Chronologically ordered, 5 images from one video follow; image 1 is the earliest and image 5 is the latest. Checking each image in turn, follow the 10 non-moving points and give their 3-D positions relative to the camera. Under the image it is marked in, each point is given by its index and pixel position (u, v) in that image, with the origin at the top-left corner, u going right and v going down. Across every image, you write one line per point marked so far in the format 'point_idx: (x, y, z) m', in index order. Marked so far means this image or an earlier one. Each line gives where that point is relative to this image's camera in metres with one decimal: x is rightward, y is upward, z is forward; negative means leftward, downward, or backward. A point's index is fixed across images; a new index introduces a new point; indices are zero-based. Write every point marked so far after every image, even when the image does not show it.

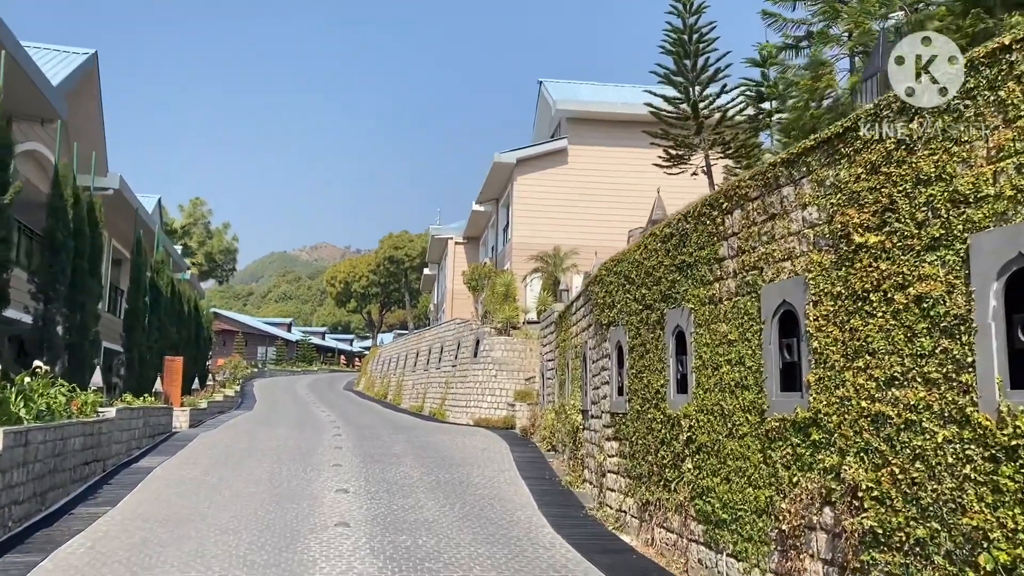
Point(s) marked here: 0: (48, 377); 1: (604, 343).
0: (-6.8, -1.3, +12.8) m
1: (+1.4, -0.8, +13.0) m
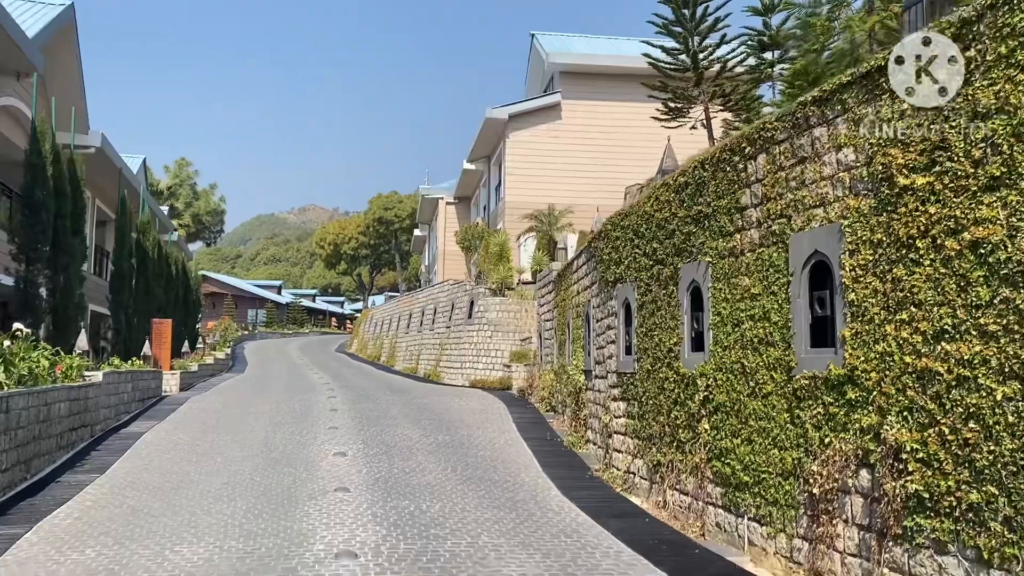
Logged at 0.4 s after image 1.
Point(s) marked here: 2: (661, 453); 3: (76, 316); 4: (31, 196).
0: (-6.7, -0.7, +12.2) m
1: (+1.4, -0.2, +12.5) m
2: (+1.7, -1.9, +10.1) m
3: (-9.6, -0.6, +19.2) m
4: (-9.4, +1.8, +17.1) m
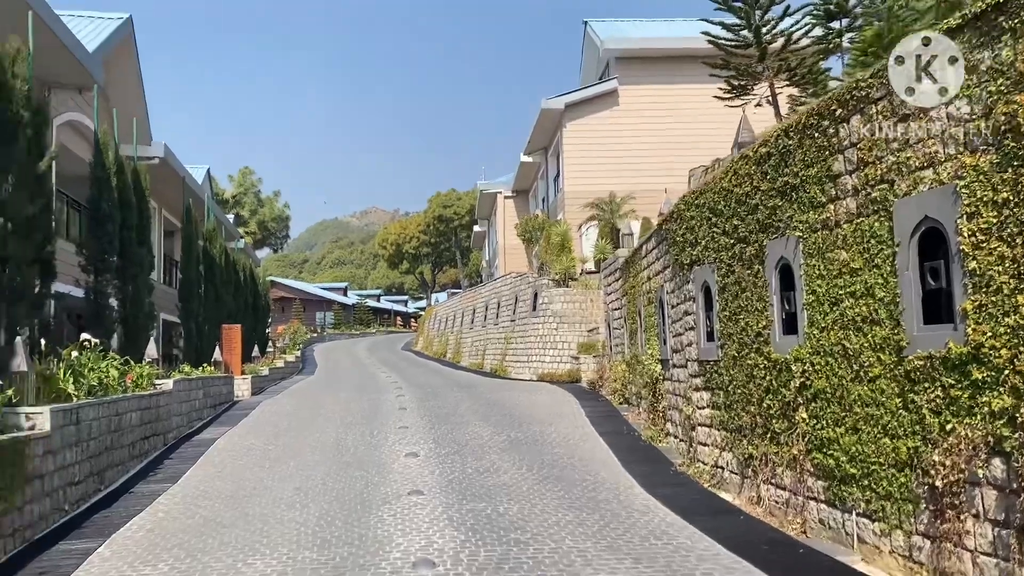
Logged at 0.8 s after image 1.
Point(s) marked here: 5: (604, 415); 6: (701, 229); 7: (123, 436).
0: (-5.7, -0.9, +12.1) m
1: (+2.4, +0.1, +11.8) m
2: (+2.6, -1.7, +9.4) m
3: (-8.1, -0.8, +19.3) m
4: (-8.2, +1.6, +17.2) m
5: (+1.9, -2.6, +17.8) m
6: (+2.4, +0.7, +10.8) m
7: (-5.3, -2.0, +11.9) m
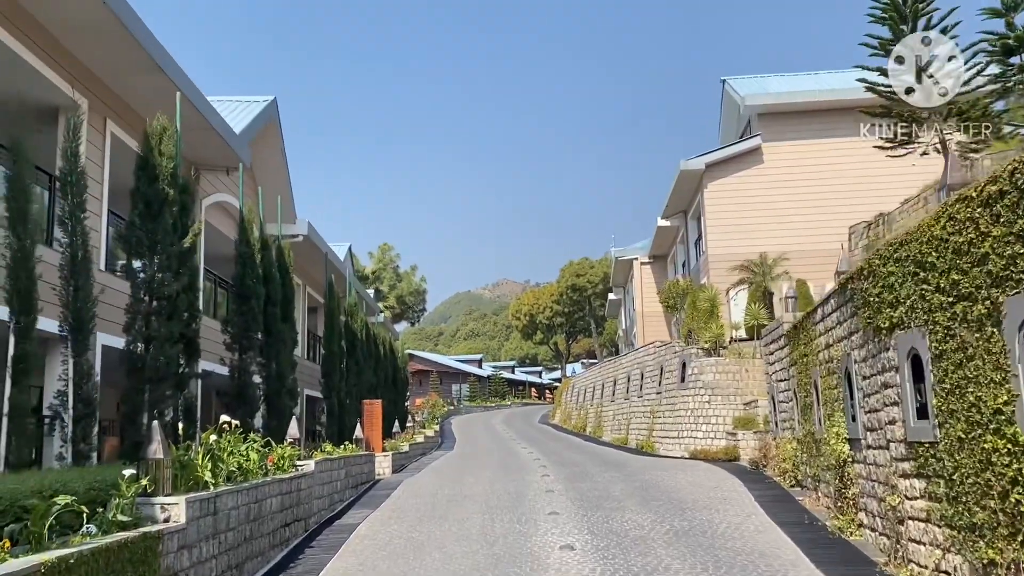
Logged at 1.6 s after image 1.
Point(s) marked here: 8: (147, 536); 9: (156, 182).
0: (-3.6, -1.9, +11.6) m
1: (+4.3, -0.7, +10.2) m
2: (+4.2, -2.3, +7.6) m
3: (-4.9, -2.5, +19.0) m
4: (-5.3, +0.1, +17.1) m
5: (+4.8, -3.8, +15.9) m
6: (+4.2, 0.0, +9.3) m
7: (-3.2, -3.0, +11.2) m
8: (-3.1, -2.1, +7.5) m
9: (-5.0, +1.5, +12.3) m
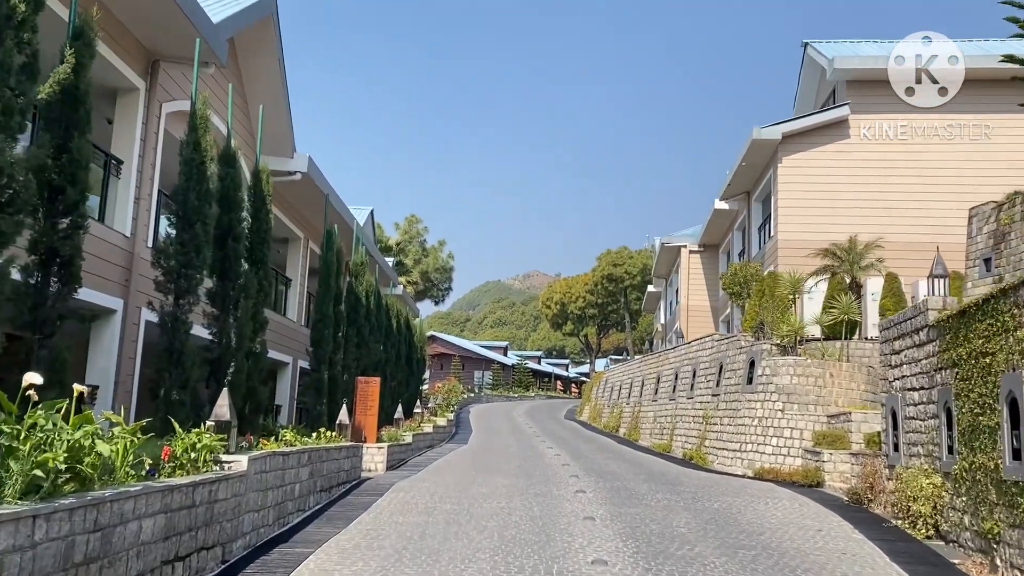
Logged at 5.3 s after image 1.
0: (-3.3, -0.9, +6.9) m
1: (+4.7, -0.3, +5.2) m
2: (+4.3, -1.9, +2.6) m
3: (-4.3, -1.4, +14.4) m
4: (-4.7, +1.2, +12.4) m
5: (+5.1, -3.4, +10.9) m
6: (+4.5, +0.4, +4.2) m
7: (-3.0, -2.1, +6.5) m
8: (-3.0, -1.2, +2.7) m
9: (-4.4, +2.6, +7.5) m
